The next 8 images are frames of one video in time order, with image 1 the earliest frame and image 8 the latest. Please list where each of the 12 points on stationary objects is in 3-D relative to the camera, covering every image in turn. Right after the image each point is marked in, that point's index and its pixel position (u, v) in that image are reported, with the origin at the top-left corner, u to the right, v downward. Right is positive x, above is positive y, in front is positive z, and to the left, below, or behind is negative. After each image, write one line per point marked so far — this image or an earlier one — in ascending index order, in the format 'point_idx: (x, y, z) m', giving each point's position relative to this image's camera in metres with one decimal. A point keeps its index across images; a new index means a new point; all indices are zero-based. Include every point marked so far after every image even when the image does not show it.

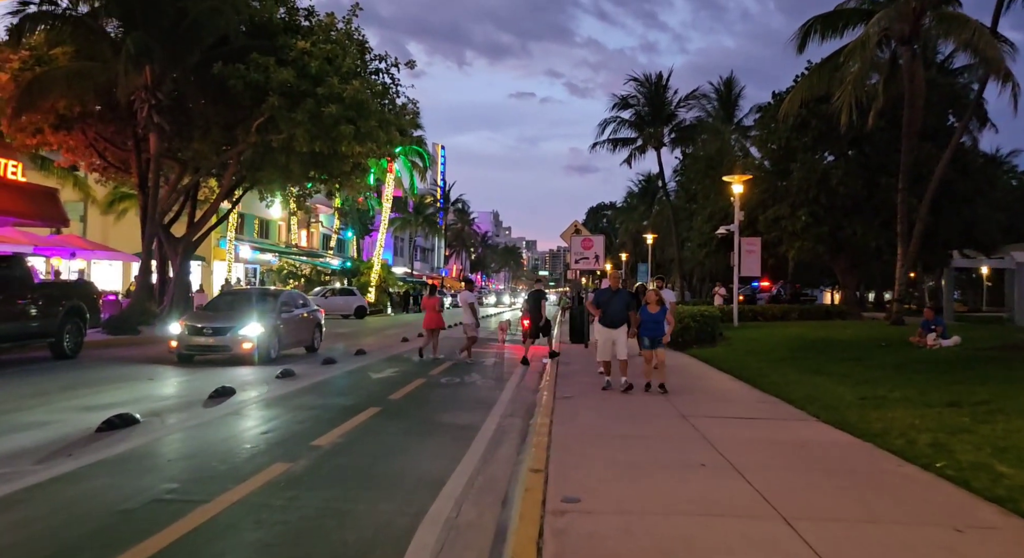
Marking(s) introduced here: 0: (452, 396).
0: (-1.0, -2.0, +11.3) m
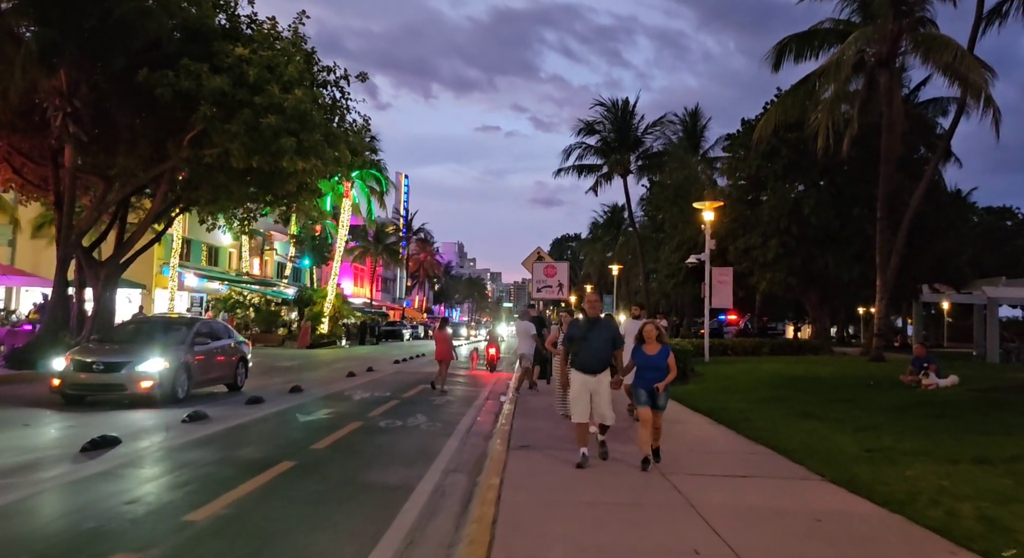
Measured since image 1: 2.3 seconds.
0: (-1.8, -2.4, +9.6) m
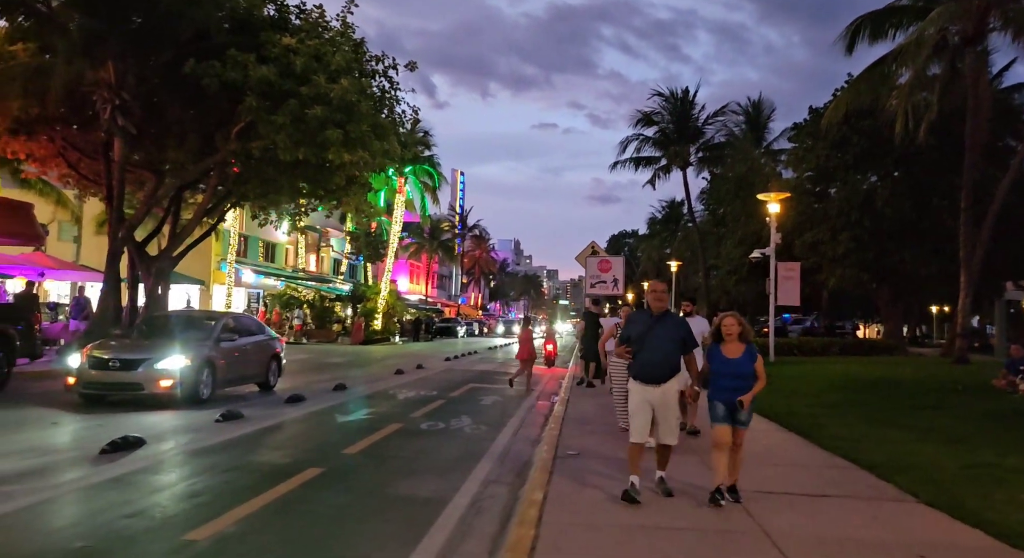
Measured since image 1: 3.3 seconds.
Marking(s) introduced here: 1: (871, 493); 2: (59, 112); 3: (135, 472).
0: (-1.1, -2.3, +9.0) m
1: (+3.6, -2.2, +6.8) m
2: (-11.5, +4.4, +16.7) m
3: (-3.6, -1.9, +6.4) m
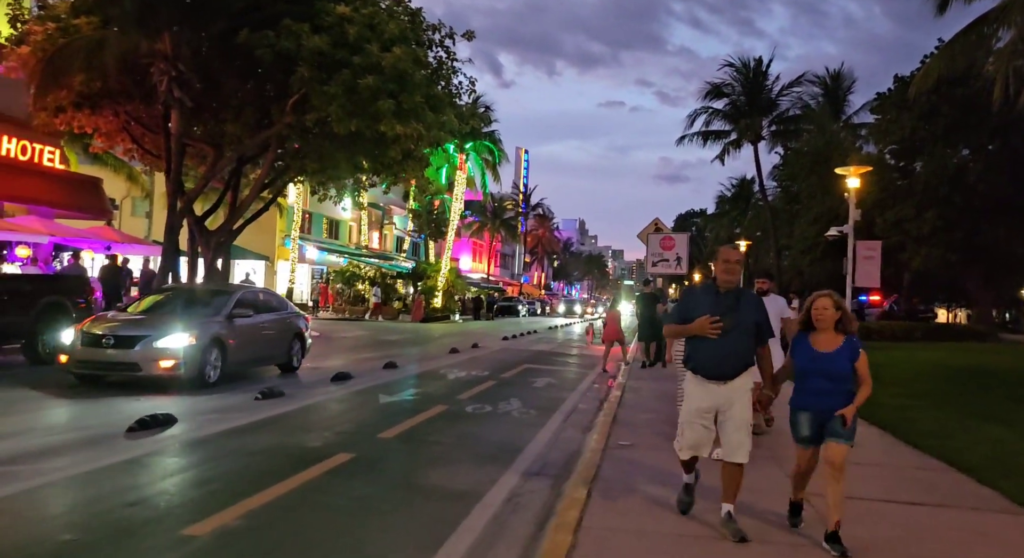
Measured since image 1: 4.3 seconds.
0: (-0.5, -2.0, +8.4) m
1: (+4.0, -2.0, +5.8) m
2: (-10.1, +5.0, +16.9) m
3: (-3.3, -1.6, +6.1) m
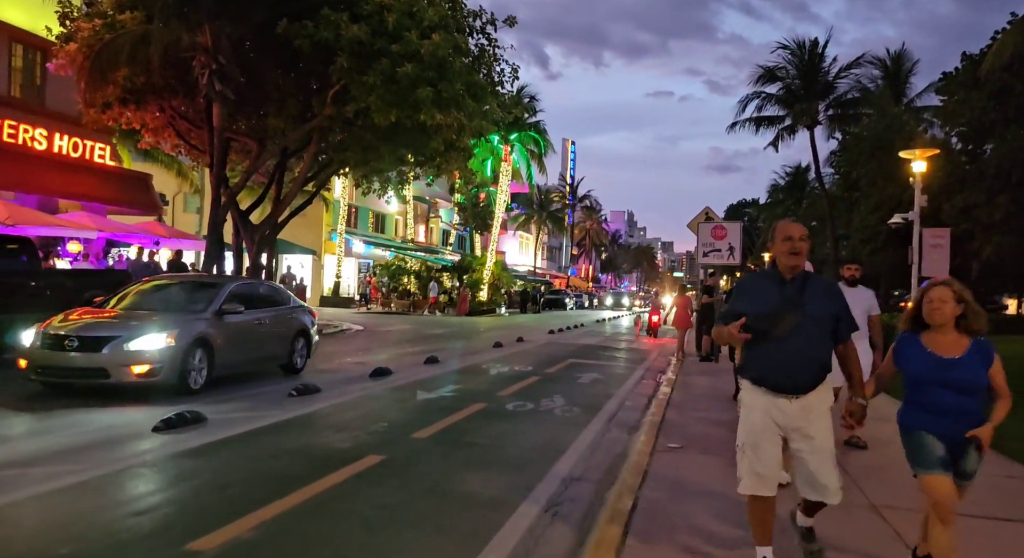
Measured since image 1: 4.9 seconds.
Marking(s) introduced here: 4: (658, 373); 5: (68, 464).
0: (0.0, -1.9, +8.0) m
1: (+4.3, -1.9, +5.0) m
2: (-9.0, +5.1, +17.0) m
3: (-2.9, -1.5, +5.8) m
4: (+3.3, -2.1, +15.0) m
5: (-3.6, -1.5, +5.5) m
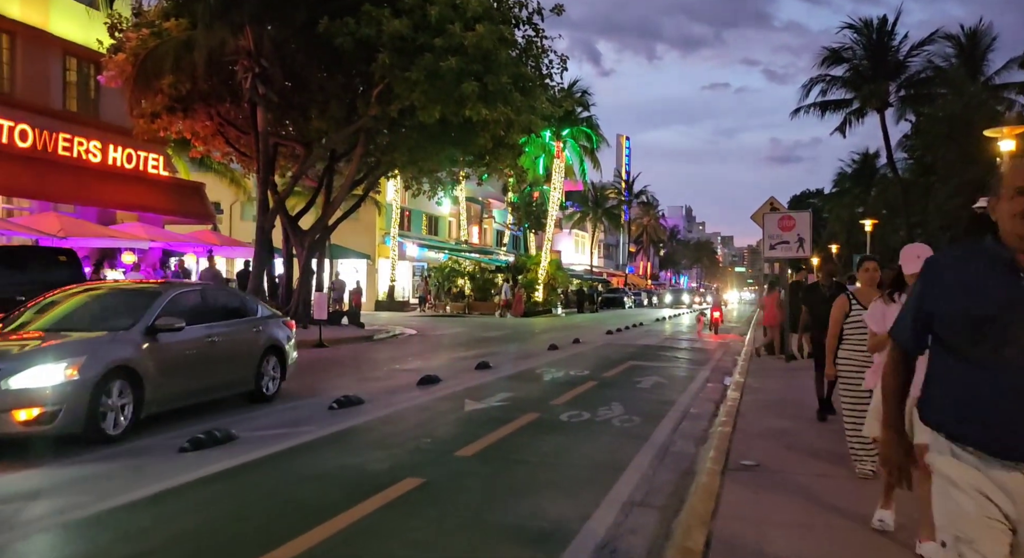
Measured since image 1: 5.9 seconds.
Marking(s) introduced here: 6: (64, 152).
0: (+0.5, -1.9, +7.2) m
1: (+4.6, -1.8, +3.9) m
2: (-7.8, +4.9, +17.0) m
3: (-2.5, -1.6, +5.3) m
4: (+4.5, -2.0, +13.9) m
5: (-3.3, -1.6, +5.1) m
6: (-12.4, +3.5, +18.6) m
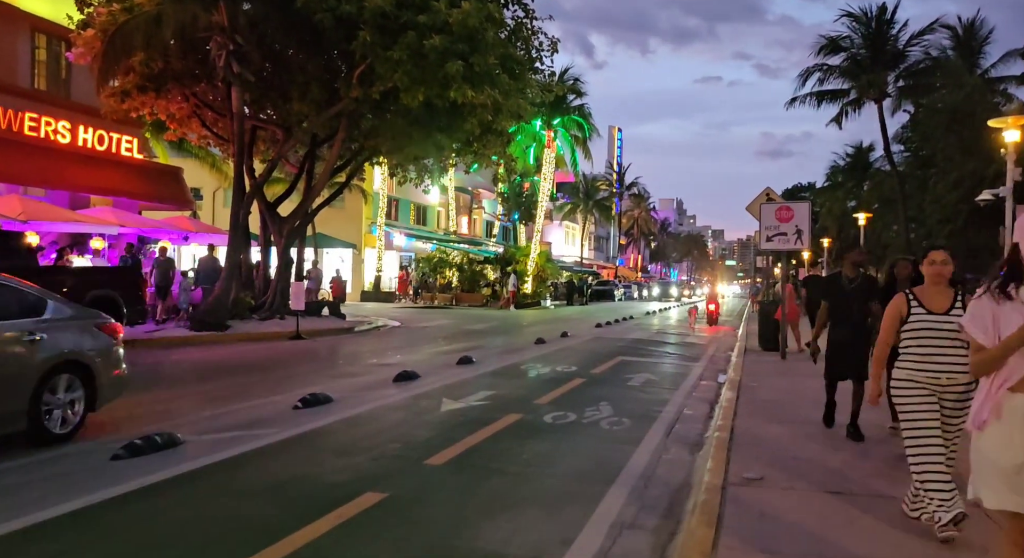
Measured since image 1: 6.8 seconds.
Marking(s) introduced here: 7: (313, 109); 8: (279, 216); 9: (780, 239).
0: (+0.3, -1.8, +6.6) m
1: (+4.5, -1.7, +3.3) m
2: (-8.1, +5.2, +16.2) m
3: (-2.7, -1.5, +4.7) m
4: (+4.1, -1.9, +13.3) m
5: (-3.4, -1.5, +4.4) m
6: (-12.8, +3.9, +17.7) m
7: (-4.9, +4.2, +16.5) m
8: (-6.5, +1.7, +18.7) m
9: (+5.3, +0.8, +13.2) m
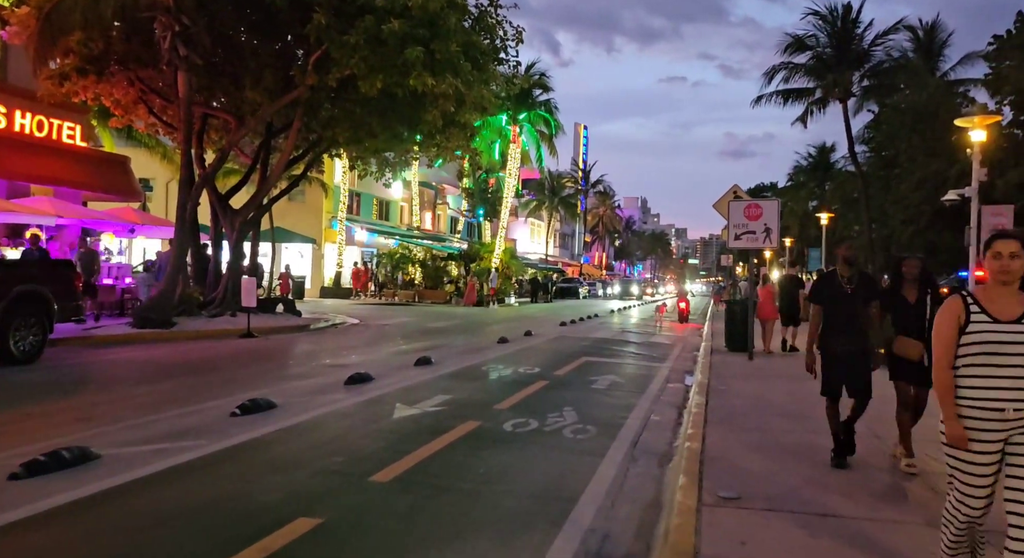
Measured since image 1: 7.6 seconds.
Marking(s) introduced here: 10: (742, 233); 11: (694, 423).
0: (-0.1, -1.8, +6.1) m
1: (+4.2, -1.8, +3.1) m
2: (-8.9, +5.3, +15.2) m
3: (-3.0, -1.5, +4.0) m
4: (+3.4, -1.9, +13.0) m
5: (-3.7, -1.5, +3.7) m
6: (-13.7, +4.1, +16.4) m
7: (-5.8, +4.3, +15.7) m
8: (-7.5, +1.9, +17.8) m
9: (+4.6, +0.8, +12.9) m
10: (+4.5, +0.9, +13.0) m
11: (+2.1, -1.7, +7.7) m
